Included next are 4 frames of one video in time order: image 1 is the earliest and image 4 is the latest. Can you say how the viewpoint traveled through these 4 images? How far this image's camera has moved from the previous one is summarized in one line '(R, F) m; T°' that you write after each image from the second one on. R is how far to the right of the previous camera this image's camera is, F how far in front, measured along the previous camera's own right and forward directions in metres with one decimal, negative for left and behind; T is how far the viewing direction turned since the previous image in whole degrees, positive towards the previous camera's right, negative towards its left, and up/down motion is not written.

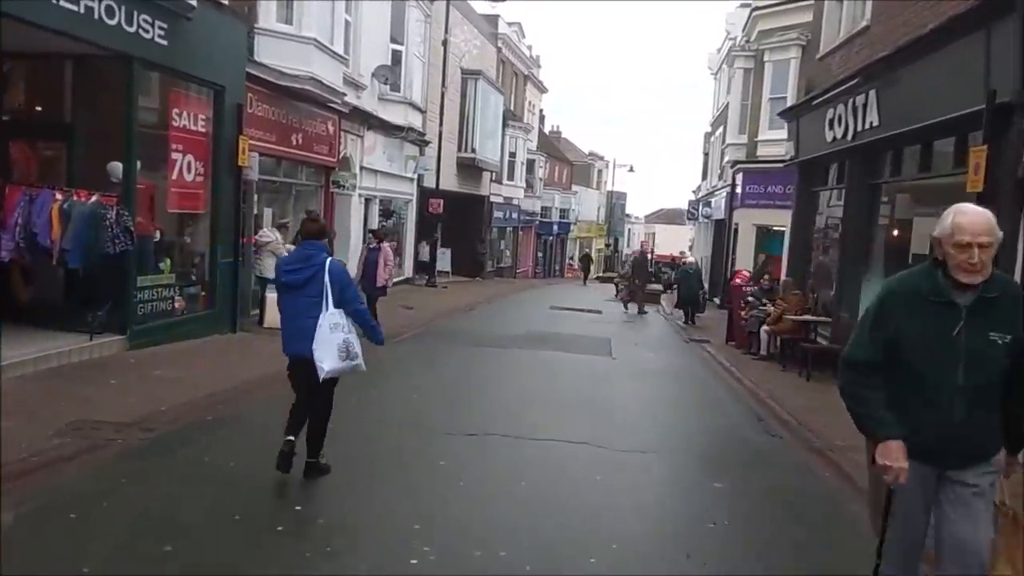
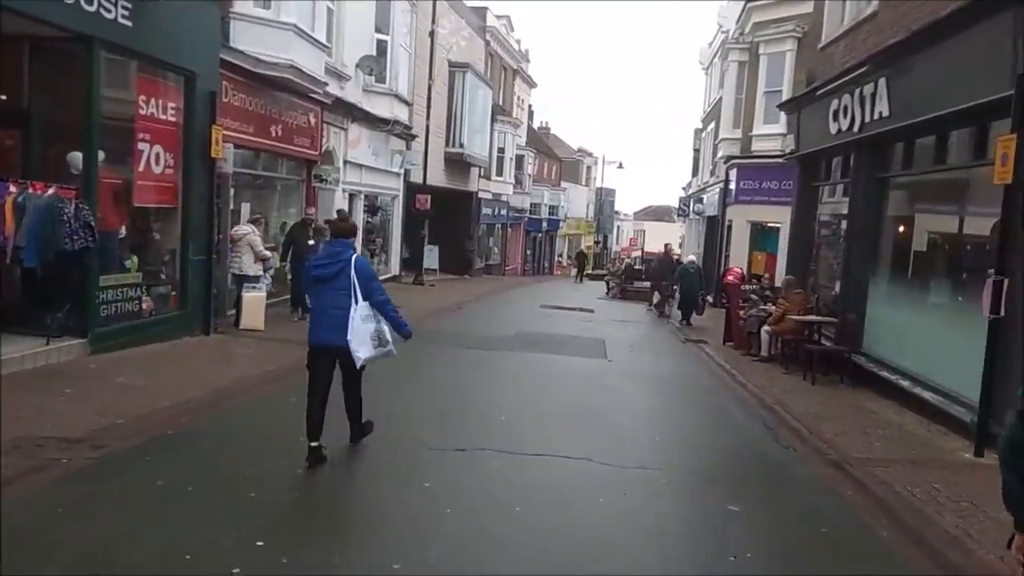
(0.0, +0.7) m; +1°
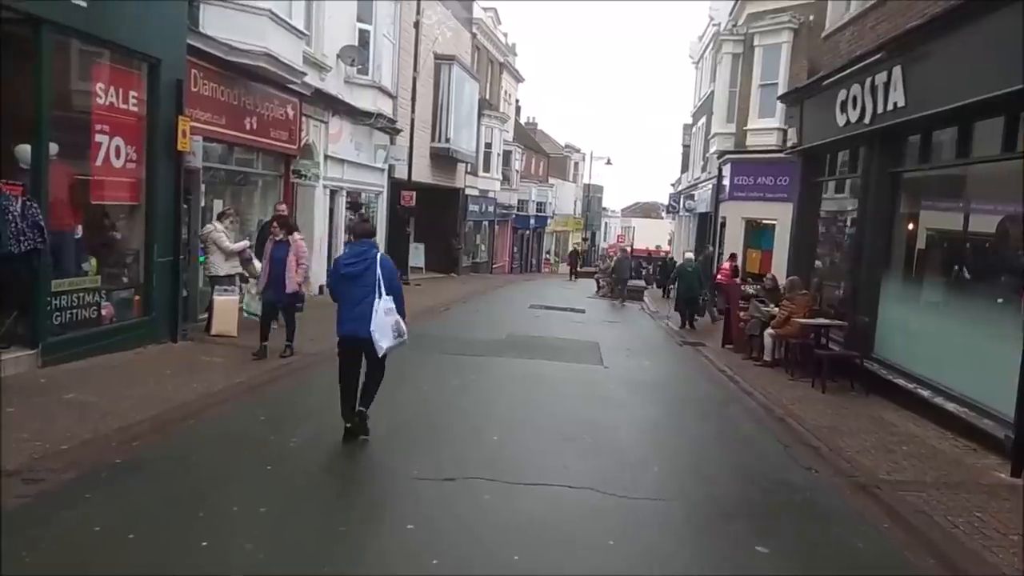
(-0.1, +0.8) m; +1°
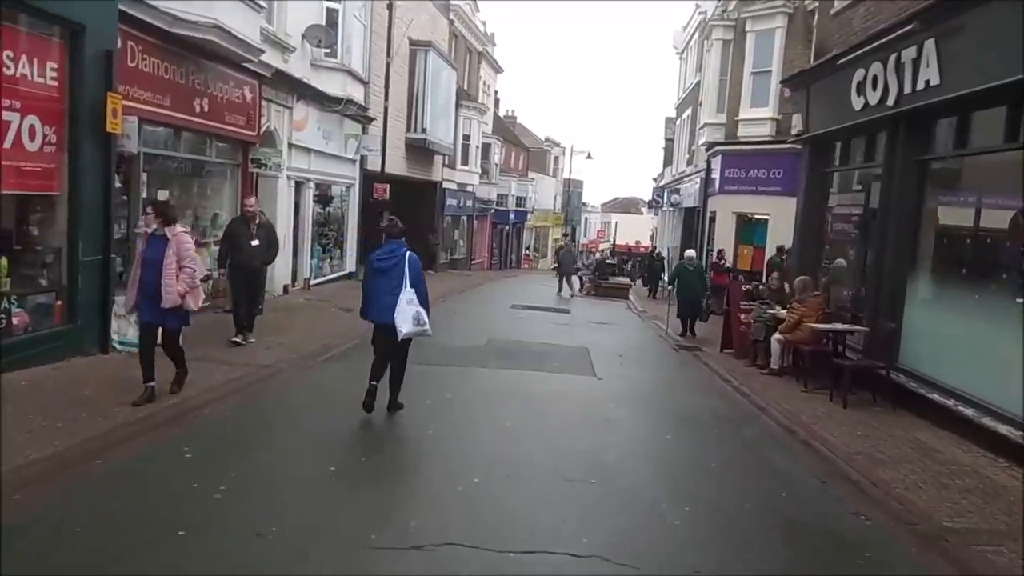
(0.0, +1.3) m; +2°
